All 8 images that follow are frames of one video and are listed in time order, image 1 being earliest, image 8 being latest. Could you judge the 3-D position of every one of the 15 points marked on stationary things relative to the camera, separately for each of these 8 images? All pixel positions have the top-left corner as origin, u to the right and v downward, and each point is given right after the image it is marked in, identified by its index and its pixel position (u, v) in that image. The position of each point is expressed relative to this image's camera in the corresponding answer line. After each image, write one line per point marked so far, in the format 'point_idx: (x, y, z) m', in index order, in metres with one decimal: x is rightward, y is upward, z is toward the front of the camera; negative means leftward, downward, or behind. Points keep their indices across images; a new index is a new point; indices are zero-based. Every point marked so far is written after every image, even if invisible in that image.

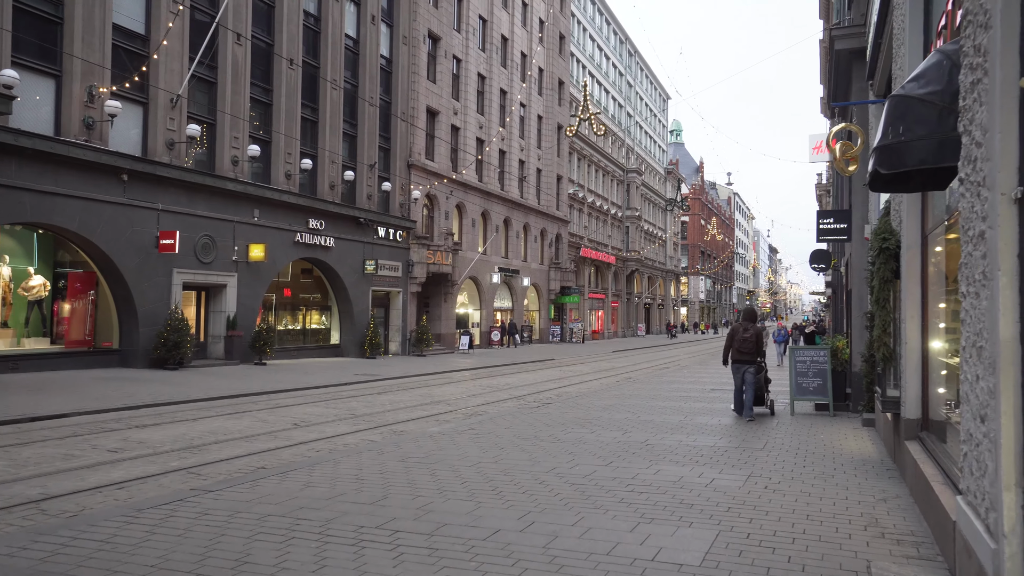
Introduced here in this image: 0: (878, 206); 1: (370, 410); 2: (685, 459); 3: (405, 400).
0: (+6.2, +1.4, +12.5) m
1: (-2.8, -2.4, +14.4) m
2: (+2.1, -2.1, +9.0) m
3: (-2.4, -2.5, +16.4) m
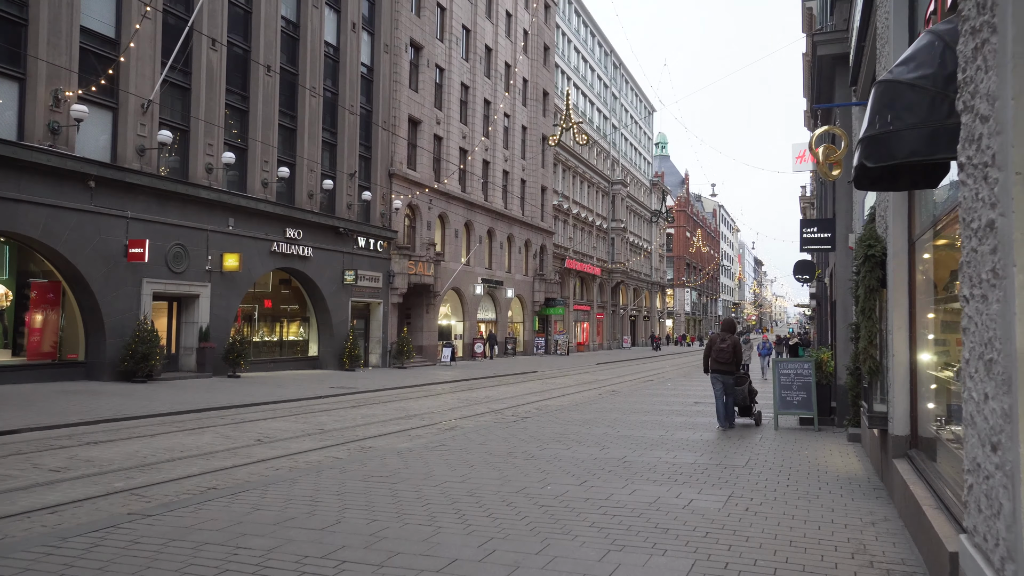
0: (+5.8, +1.2, +12.2) m
1: (-3.2, -2.6, +13.9) m
2: (+1.7, -2.2, +8.6) m
3: (-2.9, -2.7, +15.8) m
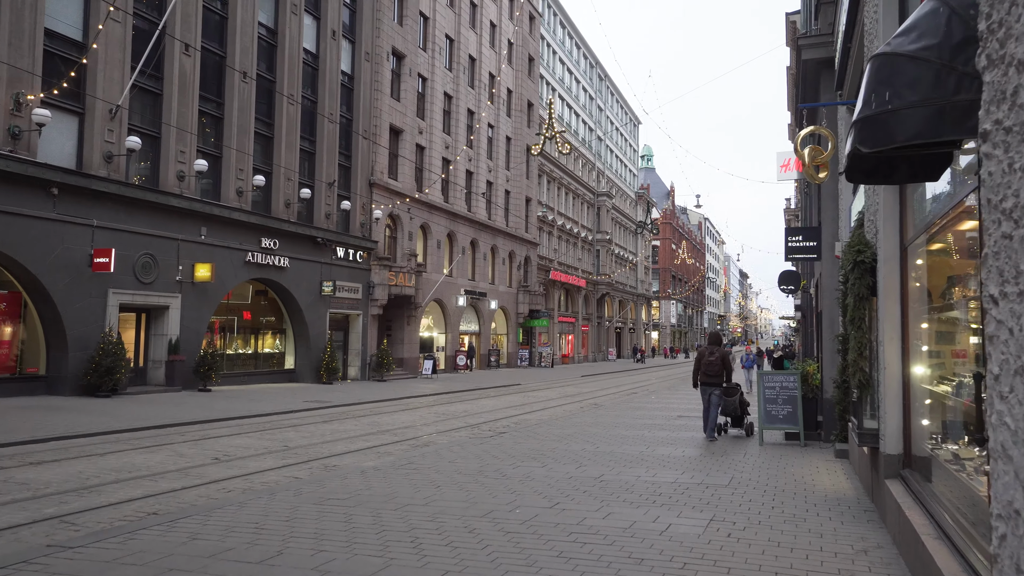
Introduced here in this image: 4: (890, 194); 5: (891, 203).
0: (+5.4, +1.1, +11.8) m
1: (-3.7, -2.8, +13.3) m
2: (+1.4, -2.3, +8.0) m
3: (-3.3, -2.9, +15.2) m
4: (+3.6, +0.9, +7.0) m
5: (+3.6, +0.8, +7.0) m
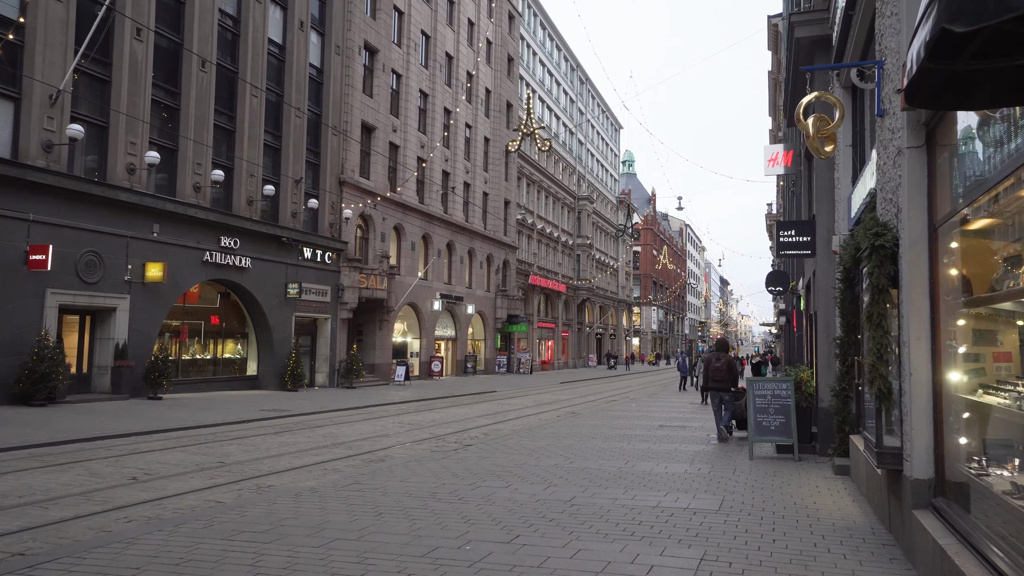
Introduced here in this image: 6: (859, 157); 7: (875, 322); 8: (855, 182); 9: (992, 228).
0: (+4.9, +1.1, +10.6) m
1: (-4.3, -2.7, +11.9) m
2: (+0.9, -2.2, +6.8) m
3: (-4.0, -2.9, +13.8) m
4: (+3.2, +1.0, +5.9) m
5: (+3.2, +0.9, +5.9) m
6: (+5.1, +1.9, +10.8) m
7: (+3.1, -0.3, +6.2) m
8: (+5.0, +1.5, +10.7) m
9: (+3.1, +0.4, +4.8) m
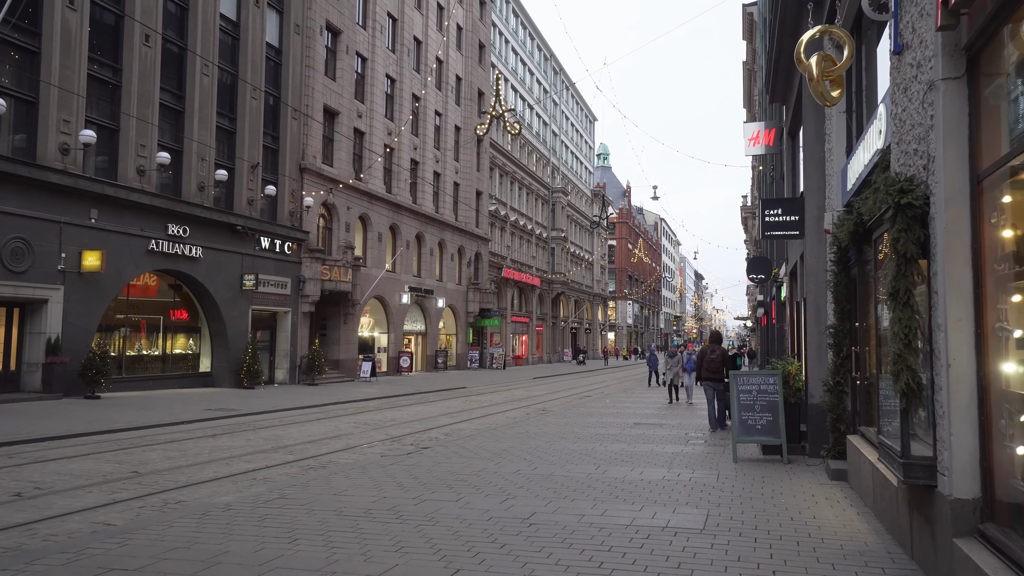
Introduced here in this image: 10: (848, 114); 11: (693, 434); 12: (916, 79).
0: (+4.3, +1.3, +9.5) m
1: (-4.9, -2.5, +10.4) m
2: (+0.5, -2.0, +5.5) m
3: (-4.6, -2.7, +12.4) m
4: (+2.8, +1.2, +4.7) m
5: (+2.8, +1.1, +4.7) m
6: (+4.5, +2.1, +9.6) m
7: (+2.6, -0.1, +5.0) m
8: (+4.4, +1.7, +9.5) m
9: (+2.8, +0.6, +3.6) m
10: (+4.6, +2.4, +10.0) m
11: (+3.5, -2.8, +13.9) m
12: (+2.9, +1.5, +5.2) m
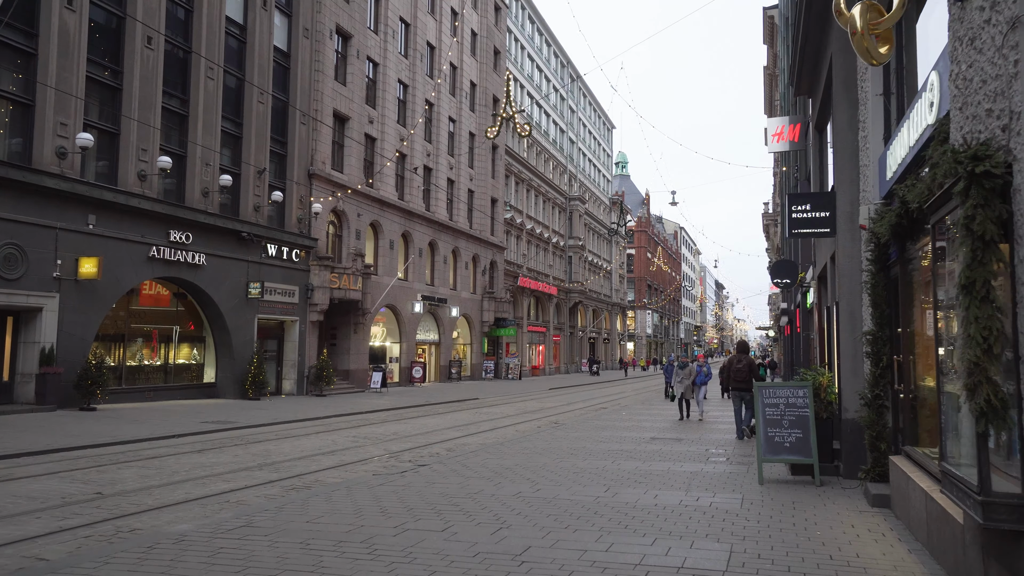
0: (+4.3, +1.3, +8.5) m
1: (-4.9, -2.6, +9.6) m
2: (+0.4, -2.0, +4.5) m
3: (-4.6, -2.7, +11.5) m
4: (+2.7, +1.2, +3.7) m
5: (+2.7, +1.1, +3.7) m
6: (+4.5, +2.1, +8.6) m
7: (+2.5, 0.0, +4.0) m
8: (+4.4, +1.7, +8.5) m
9: (+2.6, +0.6, +2.6) m
10: (+4.6, +2.3, +9.0) m
11: (+3.6, -2.9, +12.8) m
12: (+2.7, +1.5, +4.2) m
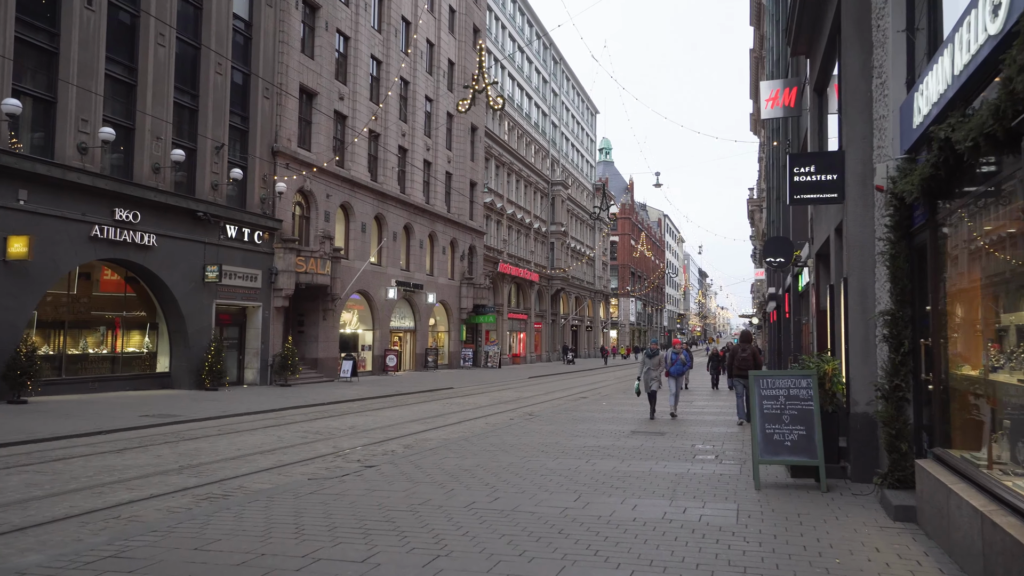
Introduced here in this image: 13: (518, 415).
0: (+3.8, +1.6, +7.1) m
1: (-5.4, -2.3, +8.1) m
2: (0.0, -1.8, +3.1) m
3: (-5.1, -2.4, +10.0) m
4: (+2.3, +1.4, +2.2) m
5: (+2.3, +1.4, +2.2) m
6: (+4.0, +2.4, +7.2) m
7: (+2.1, +0.2, +2.6) m
8: (+3.9, +2.0, +7.1) m
9: (+2.2, +0.8, +1.2) m
10: (+4.1, +2.6, +7.6) m
11: (+3.0, -2.5, +11.5) m
12: (+2.4, +1.7, +2.8) m
13: (+0.1, -3.2, +18.3) m
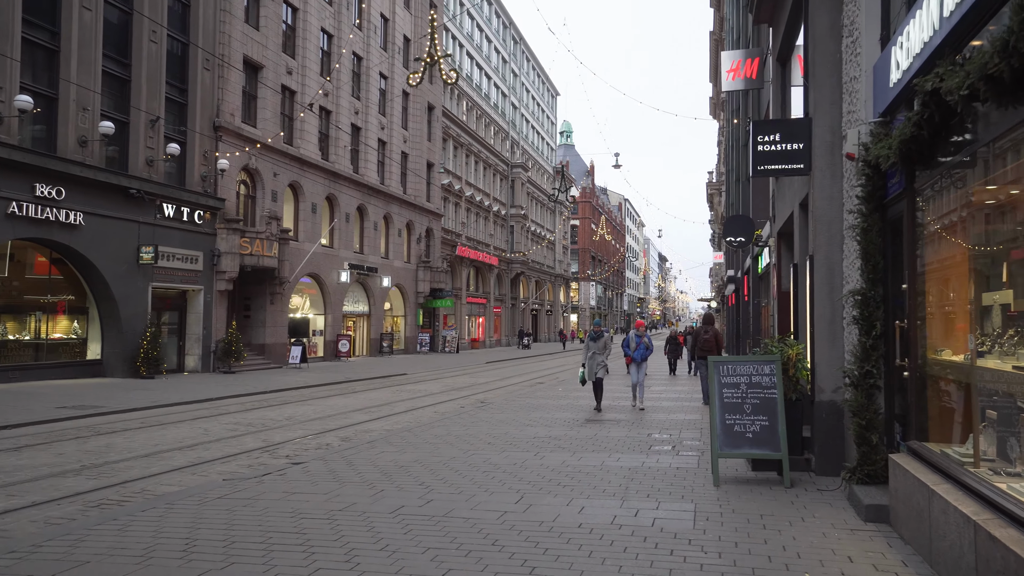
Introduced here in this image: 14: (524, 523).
0: (+3.2, +1.8, +6.4) m
1: (-6.0, -2.0, +7.0) m
2: (-0.4, -1.7, +2.3) m
3: (-5.8, -2.2, +8.9) m
4: (+1.9, +1.5, +1.5) m
5: (+1.9, +1.4, +1.5) m
6: (+3.4, +2.6, +6.5) m
7: (+1.7, +0.3, +1.8) m
8: (+3.3, +2.2, +6.4) m
9: (+2.0, +0.9, +0.4) m
10: (+3.5, +2.9, +6.9) m
11: (+2.2, -2.2, +10.8) m
12: (+2.0, +1.9, +2.0) m
13: (-1.1, -2.7, +17.5) m
14: (+0.1, -1.9, +6.1) m
